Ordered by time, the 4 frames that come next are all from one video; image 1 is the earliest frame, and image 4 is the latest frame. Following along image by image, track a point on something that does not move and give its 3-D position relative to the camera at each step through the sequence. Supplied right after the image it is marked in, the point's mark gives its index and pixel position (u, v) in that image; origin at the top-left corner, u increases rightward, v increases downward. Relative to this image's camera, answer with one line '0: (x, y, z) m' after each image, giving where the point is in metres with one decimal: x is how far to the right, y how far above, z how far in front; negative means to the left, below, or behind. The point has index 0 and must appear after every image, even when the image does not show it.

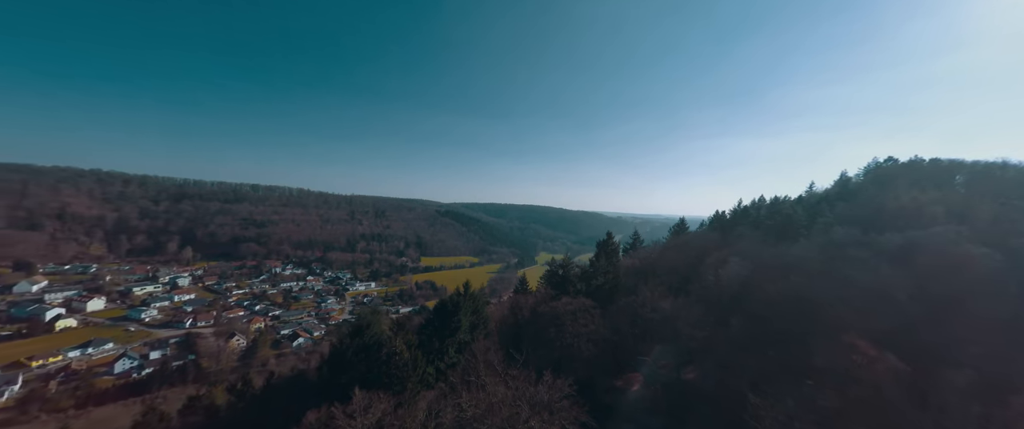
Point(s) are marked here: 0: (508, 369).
0: (0.0, -5.0, +12.1) m
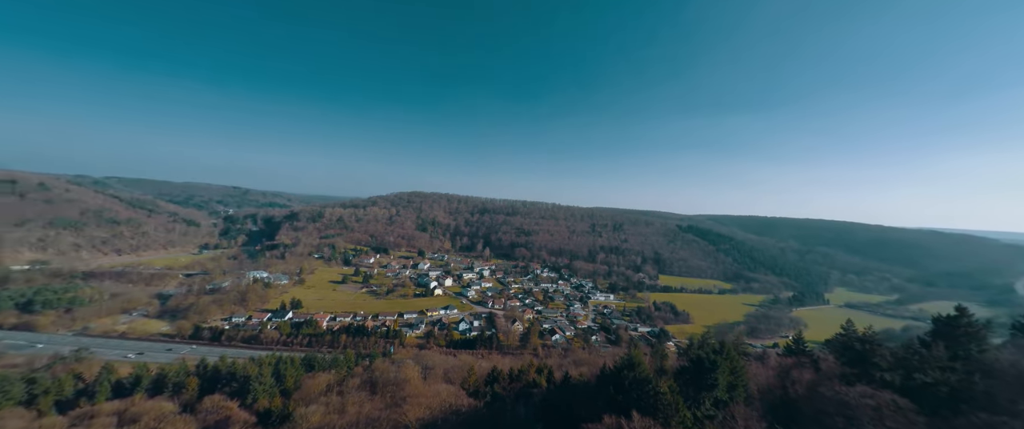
0: (+7.5, -6.4, +11.4) m
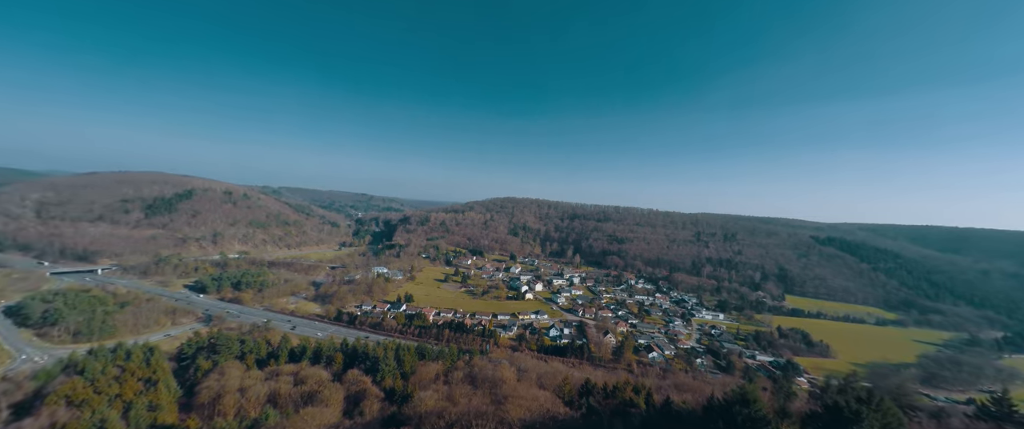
0: (+9.4, -6.6, +7.5) m
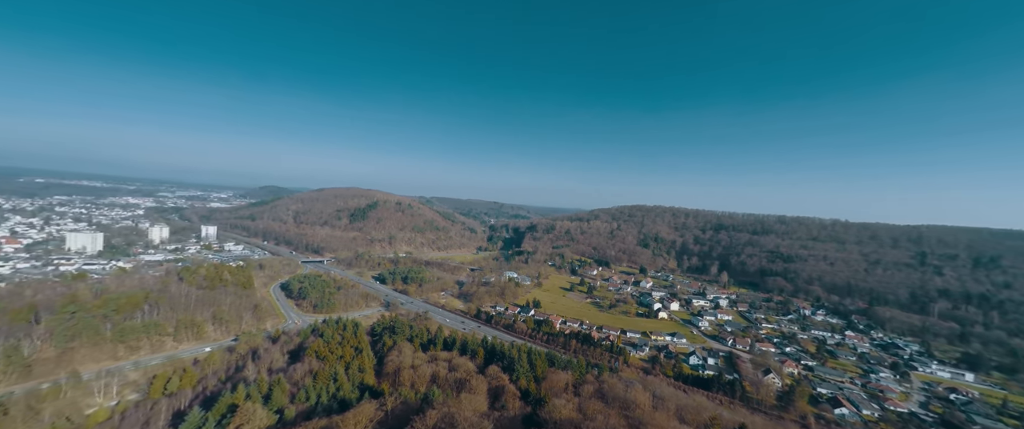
0: (+10.8, -6.9, +1.2) m
